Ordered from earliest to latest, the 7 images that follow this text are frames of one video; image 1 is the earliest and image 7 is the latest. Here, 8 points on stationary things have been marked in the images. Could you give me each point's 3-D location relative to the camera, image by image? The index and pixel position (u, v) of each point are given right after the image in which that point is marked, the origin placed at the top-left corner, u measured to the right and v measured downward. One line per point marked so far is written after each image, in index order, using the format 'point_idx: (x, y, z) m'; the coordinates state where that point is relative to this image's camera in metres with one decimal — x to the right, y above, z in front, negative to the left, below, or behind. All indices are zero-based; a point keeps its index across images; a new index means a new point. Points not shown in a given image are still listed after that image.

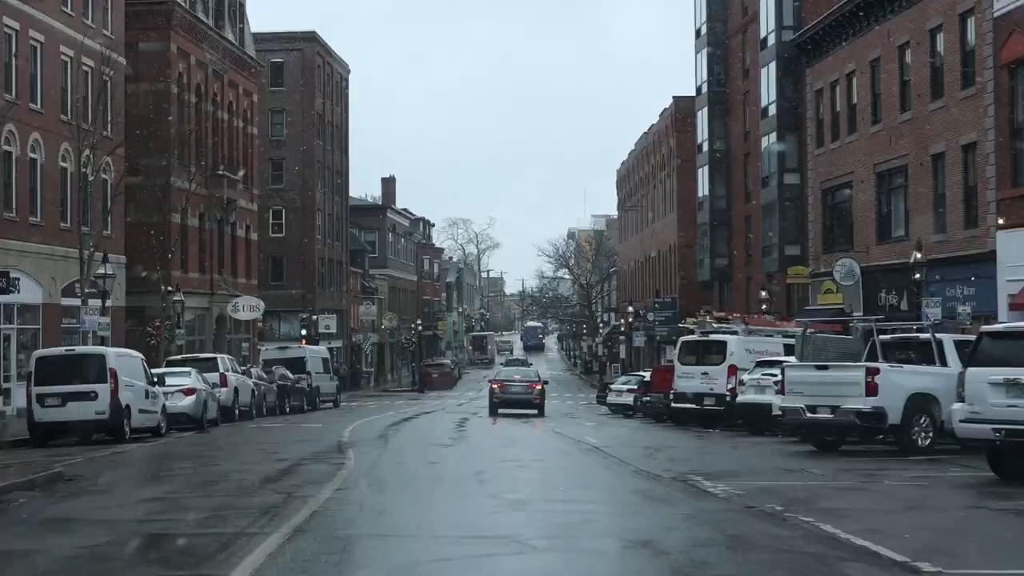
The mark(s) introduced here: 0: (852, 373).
0: (+5.5, -1.4, +19.7) m
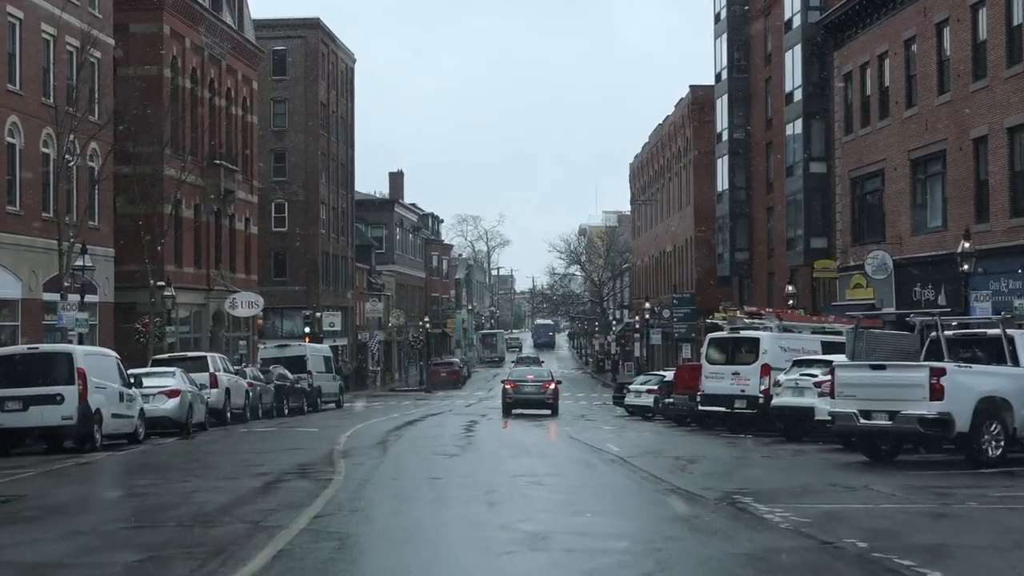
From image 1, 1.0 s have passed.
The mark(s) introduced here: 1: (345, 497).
0: (+5.6, -1.2, +17.2) m
1: (-1.8, -2.3, +13.6) m
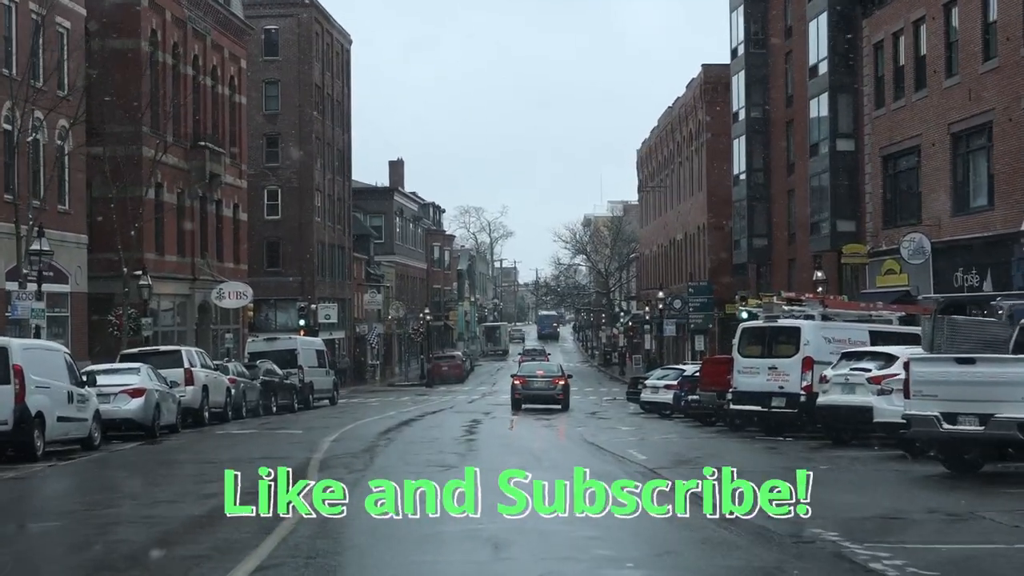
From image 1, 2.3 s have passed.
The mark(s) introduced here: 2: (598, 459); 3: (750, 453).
0: (+5.7, -0.9, +14.1) m
1: (-1.7, -2.1, +10.5) m
2: (+1.2, -2.7, +20.9) m
3: (+3.7, -2.6, +19.0) m
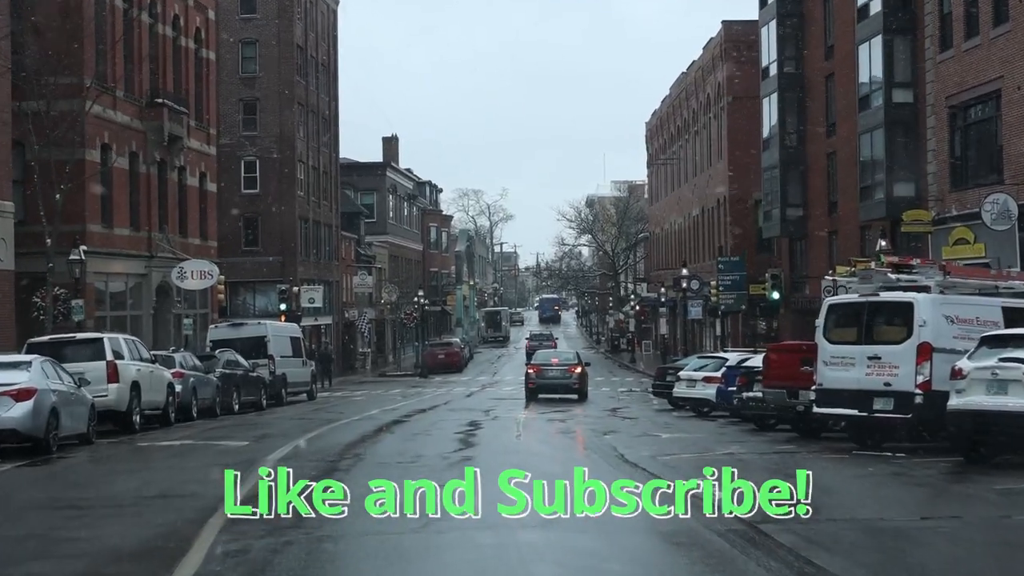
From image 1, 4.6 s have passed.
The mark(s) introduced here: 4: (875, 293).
0: (+5.9, -0.5, +8.2) m
1: (-1.6, -1.7, +4.6) m
2: (+1.3, -2.2, +15.0) m
3: (+3.8, -2.1, +13.1) m
4: (+5.1, -0.1, +17.1) m
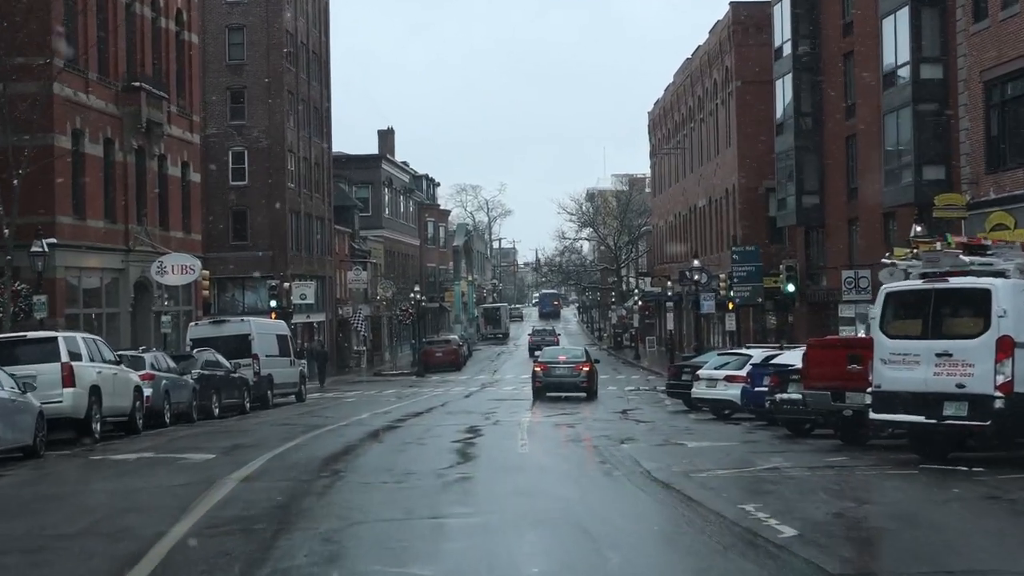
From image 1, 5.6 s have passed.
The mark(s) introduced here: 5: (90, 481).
0: (+5.9, -0.3, +5.7) m
1: (-1.5, -1.6, +2.1) m
2: (+1.4, -2.1, +12.5) m
3: (+3.9, -1.9, +10.6) m
4: (+5.1, +0.1, +14.6) m
5: (-5.2, -2.4, +14.9) m
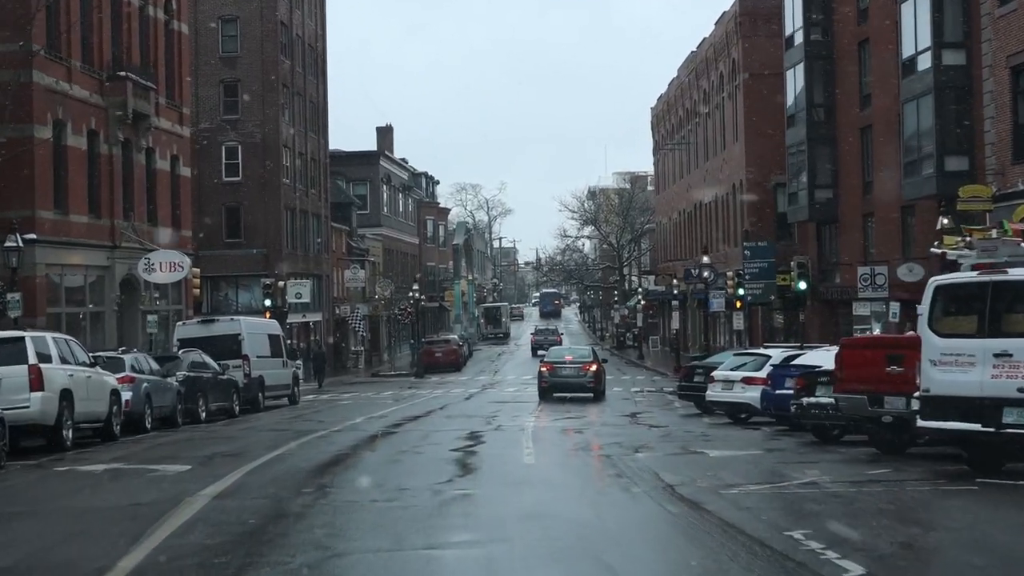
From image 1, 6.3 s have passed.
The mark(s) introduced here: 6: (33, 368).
0: (+6.0, -0.2, +4.2) m
1: (-1.5, -1.5, +0.6) m
2: (+1.4, -2.0, +10.9) m
3: (+3.9, -1.8, +9.1) m
4: (+5.2, +0.2, +13.1) m
5: (-5.1, -2.3, +13.4) m
6: (-7.4, -1.2, +19.0) m
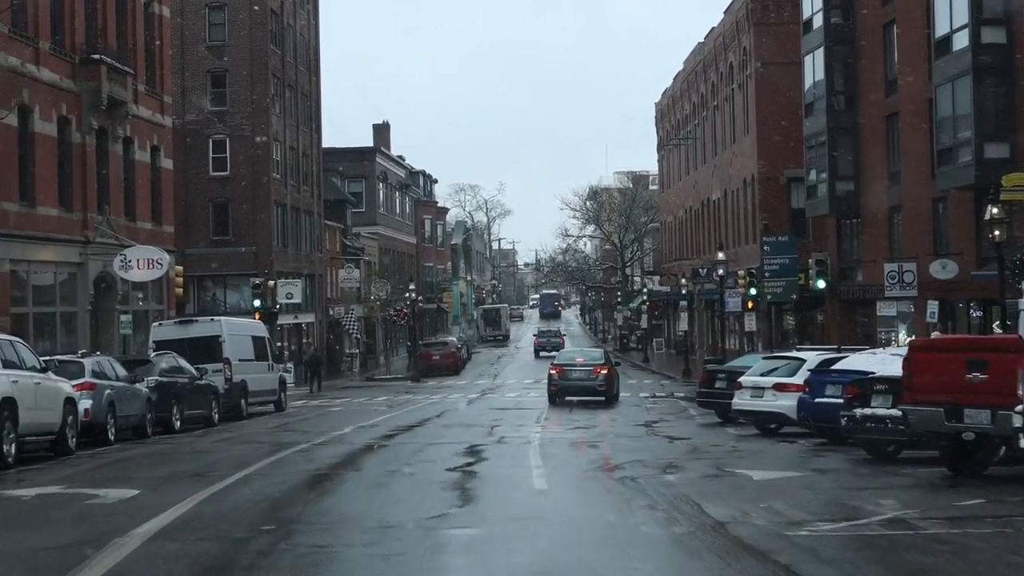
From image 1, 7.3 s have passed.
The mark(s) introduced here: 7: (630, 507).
0: (+6.1, -0.1, +1.7) m
1: (-1.4, -1.4, -1.9) m
2: (+1.5, -1.9, +8.5) m
3: (+4.0, -1.7, +6.6) m
4: (+5.3, +0.3, +10.6) m
5: (-5.0, -2.2, +10.9) m
6: (-7.3, -1.1, +16.5) m
7: (+1.1, -2.1, +11.7) m
